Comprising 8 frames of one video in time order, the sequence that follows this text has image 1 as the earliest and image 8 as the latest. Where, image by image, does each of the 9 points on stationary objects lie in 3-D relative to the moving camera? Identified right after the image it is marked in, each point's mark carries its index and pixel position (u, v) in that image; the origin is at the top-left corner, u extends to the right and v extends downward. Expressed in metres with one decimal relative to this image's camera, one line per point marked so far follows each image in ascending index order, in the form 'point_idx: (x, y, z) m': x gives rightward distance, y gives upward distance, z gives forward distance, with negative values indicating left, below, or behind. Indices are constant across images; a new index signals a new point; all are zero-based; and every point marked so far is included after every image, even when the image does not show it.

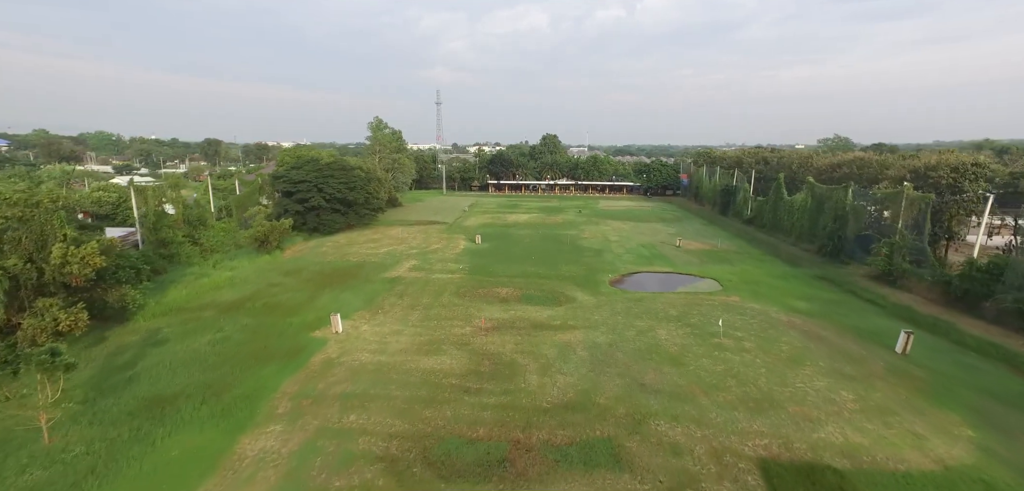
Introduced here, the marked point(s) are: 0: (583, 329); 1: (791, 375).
0: (+3.0, -3.6, +19.1) m
1: (+8.7, -4.0, +14.0) m
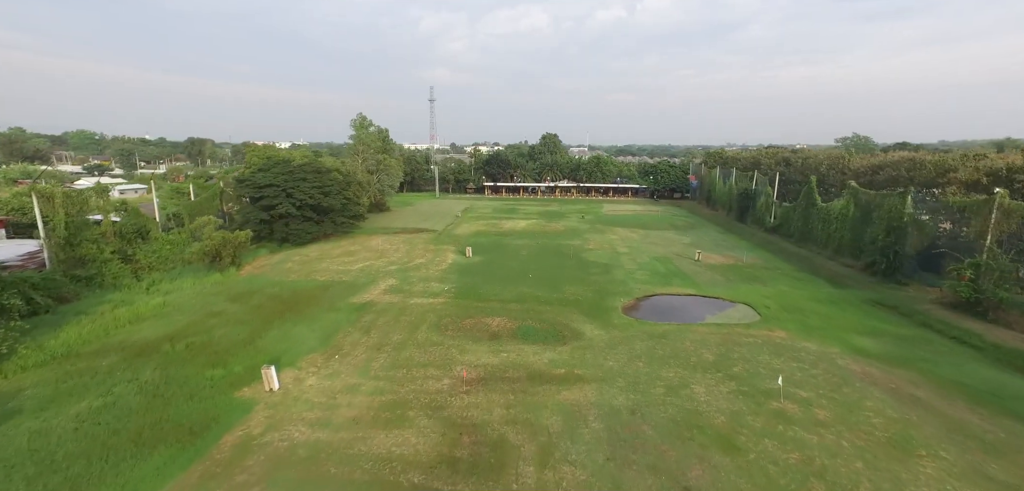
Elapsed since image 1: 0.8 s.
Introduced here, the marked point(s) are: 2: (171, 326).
0: (+2.7, -4.5, +14.7) m
1: (+8.4, -4.9, +9.6) m
2: (-13.3, -3.2, +17.6) m
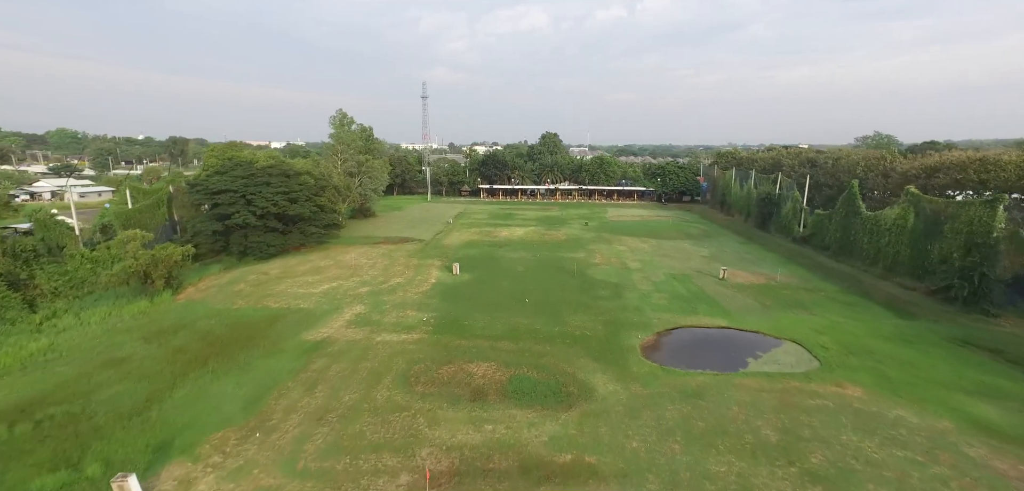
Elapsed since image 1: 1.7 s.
0: (+2.4, -5.4, +10.3) m
1: (+8.0, -5.8, +5.1) m
2: (-13.7, -4.1, +13.2) m
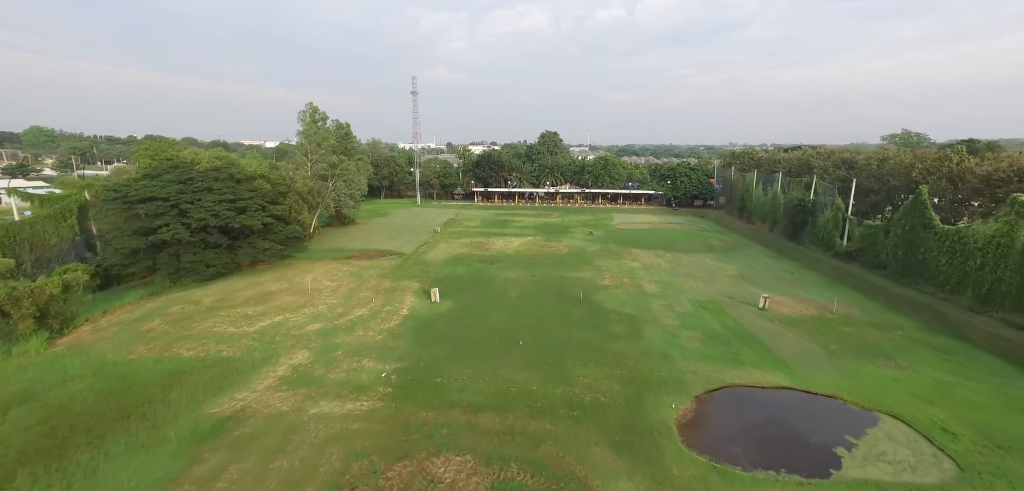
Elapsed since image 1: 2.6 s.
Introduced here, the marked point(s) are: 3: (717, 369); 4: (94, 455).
0: (+2.0, -6.5, +5.1) m
1: (+7.6, -6.9, 0.0) m
2: (-14.1, -5.1, +8.0) m
3: (+7.3, -4.3, +16.0) m
4: (-9.9, -4.9, +10.8) m
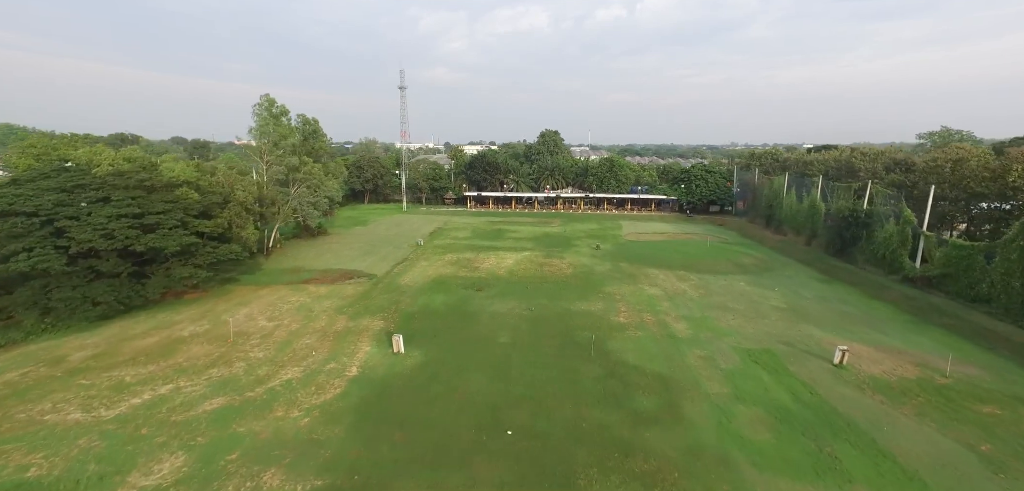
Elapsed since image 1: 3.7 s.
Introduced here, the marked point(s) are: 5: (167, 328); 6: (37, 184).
0: (+1.5, -7.7, -0.6) m
1: (+7.2, -8.1, -5.8) m
2: (-14.5, -6.4, +2.2) m
3: (+6.9, -5.5, +10.2) m
4: (-10.3, -6.2, +5.0) m
5: (-14.1, -3.2, +18.5) m
6: (-19.5, +2.5, +18.8) m
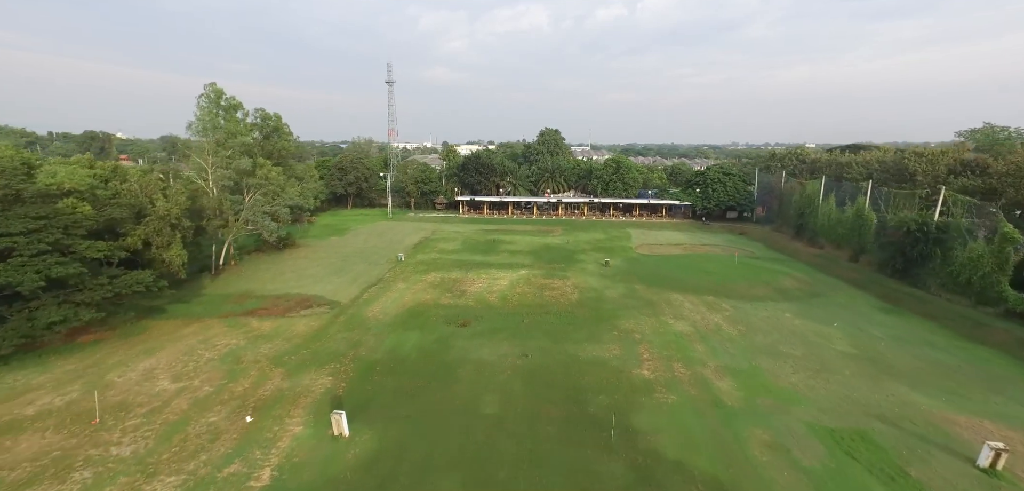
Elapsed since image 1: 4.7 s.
0: (+1.2, -8.8, -5.7) m
1: (+6.9, -9.2, -10.9) m
2: (-14.9, -7.5, -2.9) m
3: (+6.5, -6.6, +5.1) m
4: (-10.7, -7.3, -0.1) m
5: (-14.4, -4.3, +13.4) m
6: (-19.8, +1.4, +13.7) m
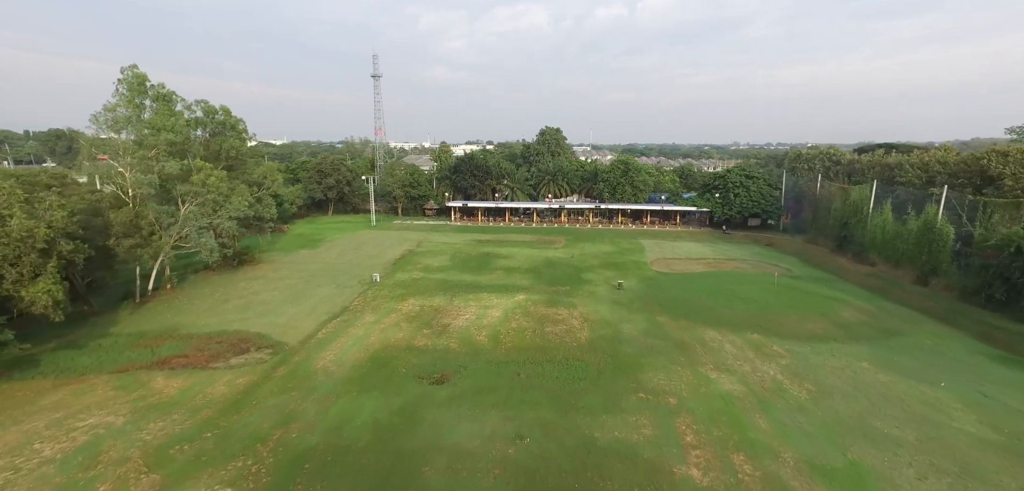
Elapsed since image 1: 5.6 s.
0: (+0.9, -9.8, -10.9) m
1: (+6.6, -10.3, -16.0) m
2: (-15.2, -8.5, -8.0) m
3: (+6.3, -7.7, 0.0) m
4: (-11.0, -8.4, -5.2) m
5: (-14.7, -5.4, +8.3) m
6: (-20.1, +0.3, +8.6) m
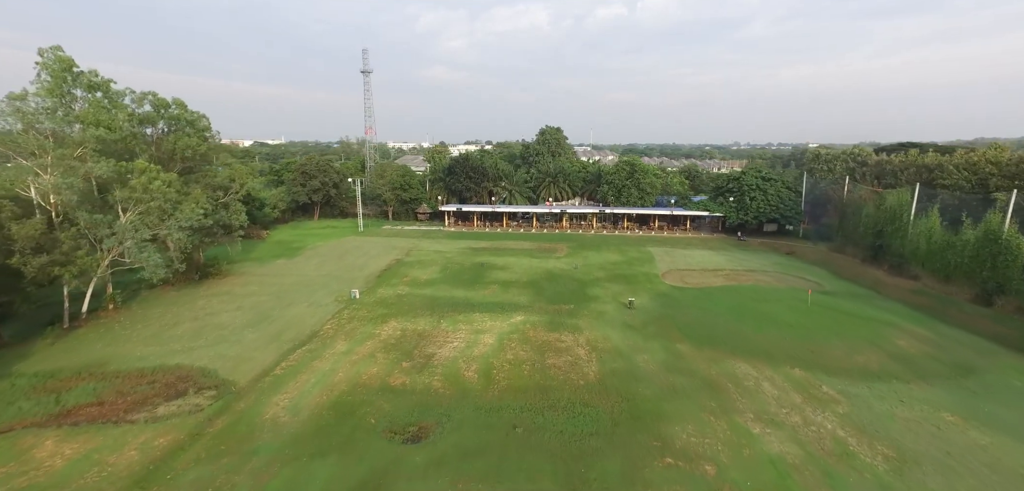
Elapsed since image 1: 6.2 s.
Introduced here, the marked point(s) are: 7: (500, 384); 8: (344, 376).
0: (+0.7, -10.5, -14.1) m
1: (+6.4, -10.9, -19.2) m
2: (-15.3, -9.2, -11.2) m
3: (+6.1, -8.3, -3.2) m
4: (-11.1, -9.0, -8.4) m
5: (-14.9, -6.0, +5.0) m
6: (-20.3, -0.4, +5.3) m
7: (-0.4, -4.5, +16.1) m
8: (-6.0, -4.4, +16.2) m
